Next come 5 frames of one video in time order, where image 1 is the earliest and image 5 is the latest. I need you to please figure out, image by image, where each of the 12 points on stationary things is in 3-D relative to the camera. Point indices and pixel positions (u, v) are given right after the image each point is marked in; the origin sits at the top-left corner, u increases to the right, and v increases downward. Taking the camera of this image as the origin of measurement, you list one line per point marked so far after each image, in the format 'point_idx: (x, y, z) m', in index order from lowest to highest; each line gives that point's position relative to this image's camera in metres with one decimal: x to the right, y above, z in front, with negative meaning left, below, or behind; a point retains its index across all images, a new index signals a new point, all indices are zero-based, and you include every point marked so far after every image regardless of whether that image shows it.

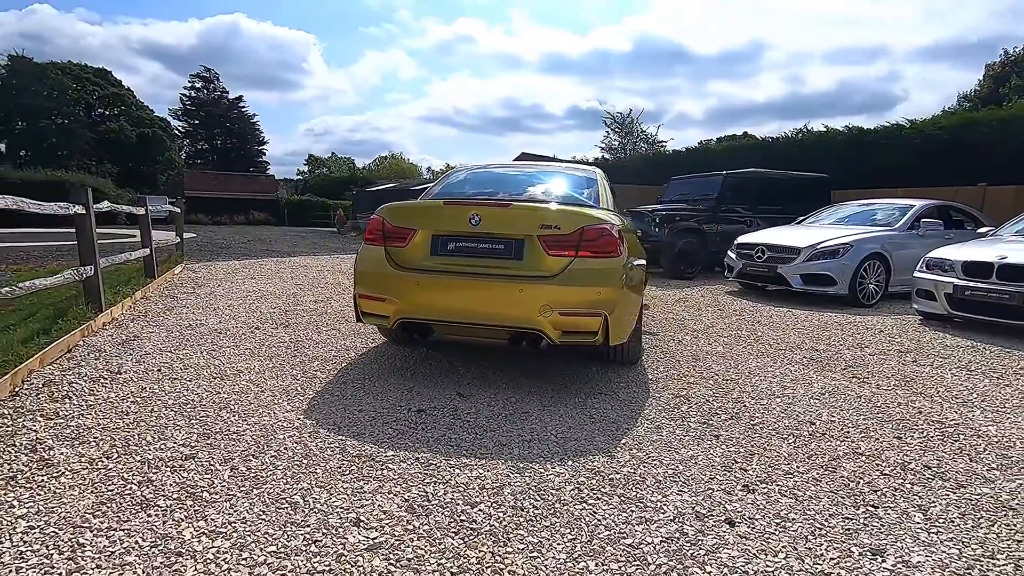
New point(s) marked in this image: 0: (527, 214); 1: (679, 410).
0: (+0.1, +0.4, +3.2) m
1: (+1.0, -0.7, +3.1) m
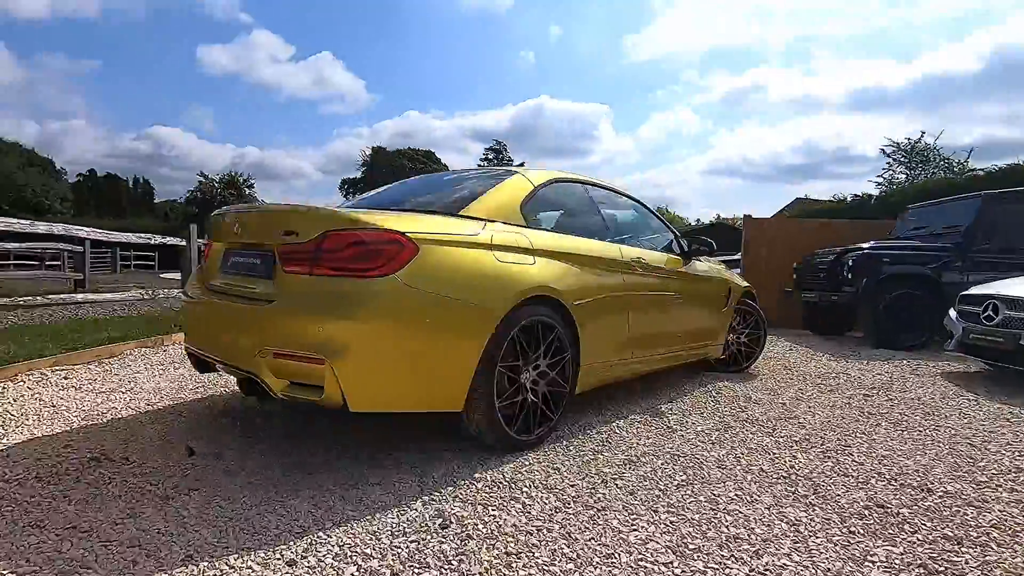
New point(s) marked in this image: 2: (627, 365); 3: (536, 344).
0: (-1.0, +0.3, +2.4) m
1: (-0.4, -0.8, +1.8) m
2: (+0.8, -0.5, +3.8) m
3: (+0.1, -0.3, +2.7) m
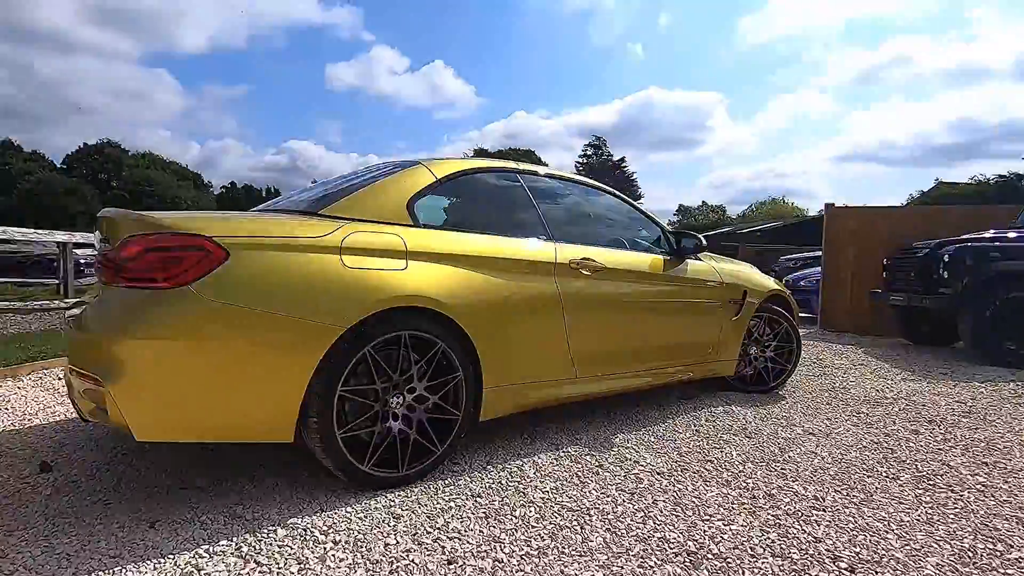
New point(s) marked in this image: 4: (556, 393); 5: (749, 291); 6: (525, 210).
0: (-1.6, +0.3, +2.2) m
1: (-1.1, -0.9, +1.5) m
2: (+0.5, -0.6, +3.2) m
3: (-0.4, -0.3, +2.3) m
4: (+0.2, -0.6, +3.0) m
5: (+1.7, 0.0, +4.0) m
6: (+0.1, +0.4, +3.0) m
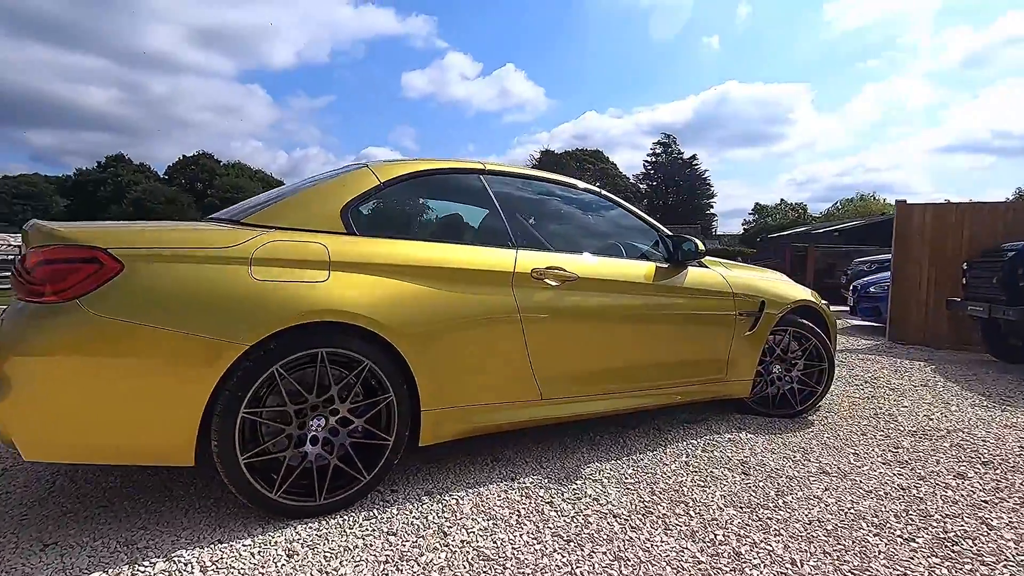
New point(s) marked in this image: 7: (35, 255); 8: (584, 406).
0: (-1.9, +0.2, +2.2) m
1: (-1.5, -0.9, +1.4) m
2: (+0.3, -0.6, +2.9) m
3: (-0.7, -0.4, +2.2) m
4: (0.0, -0.6, +2.7) m
5: (+1.7, -0.1, +3.5) m
6: (-0.1, +0.4, +2.8) m
7: (-1.7, +0.1, +1.9) m
8: (+0.3, -0.6, +2.9) m
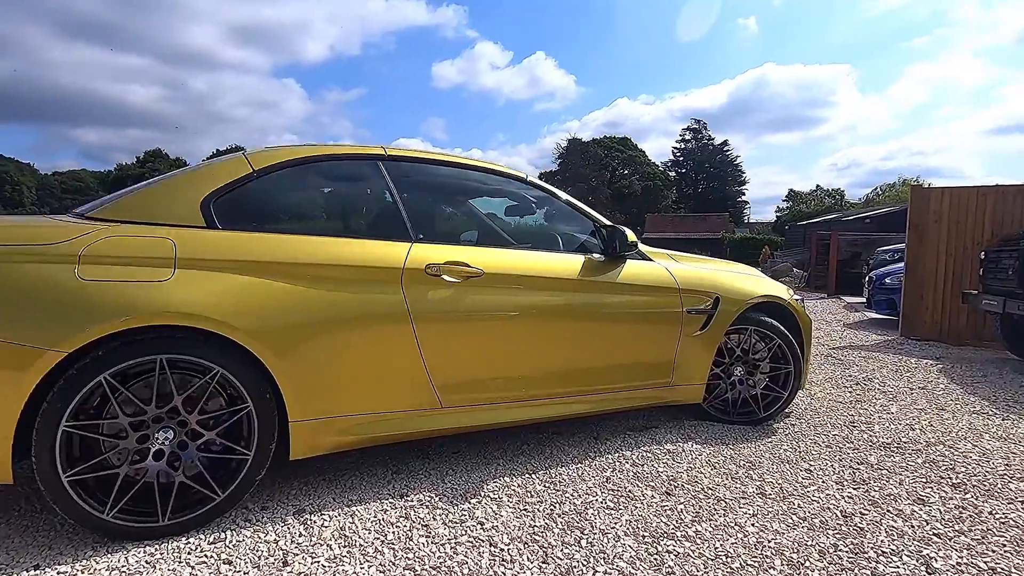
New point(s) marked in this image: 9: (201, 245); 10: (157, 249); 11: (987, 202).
0: (-2.4, +0.2, +2.1) m
1: (-2.1, -0.9, +1.3) m
2: (-0.2, -0.6, +2.6) m
3: (-1.2, -0.4, +2.0) m
4: (-0.4, -0.6, +2.5) m
5: (+1.2, -0.1, +3.1) m
6: (-0.5, +0.4, +2.5) m
7: (-2.2, +0.1, +1.8) m
8: (-0.1, -0.6, +2.7) m
9: (-1.2, +0.2, +2.0) m
10: (-1.3, +0.1, +2.0) m
11: (+5.4, +1.0, +6.1) m
